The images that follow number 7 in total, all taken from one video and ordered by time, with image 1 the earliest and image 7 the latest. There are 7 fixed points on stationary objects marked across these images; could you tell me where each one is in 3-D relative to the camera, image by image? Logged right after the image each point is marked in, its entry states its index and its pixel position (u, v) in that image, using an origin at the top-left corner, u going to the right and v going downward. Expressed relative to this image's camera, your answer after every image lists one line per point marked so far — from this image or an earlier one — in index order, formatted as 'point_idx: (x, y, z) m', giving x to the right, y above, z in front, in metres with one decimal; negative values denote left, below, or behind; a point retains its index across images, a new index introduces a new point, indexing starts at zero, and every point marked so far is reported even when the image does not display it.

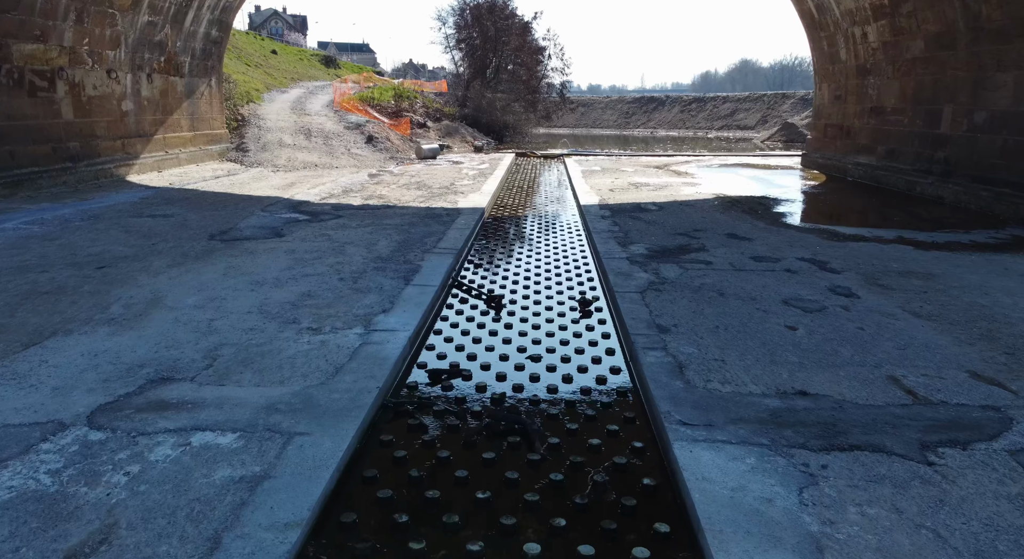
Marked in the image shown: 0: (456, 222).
0: (-0.6, +0.7, +7.0) m
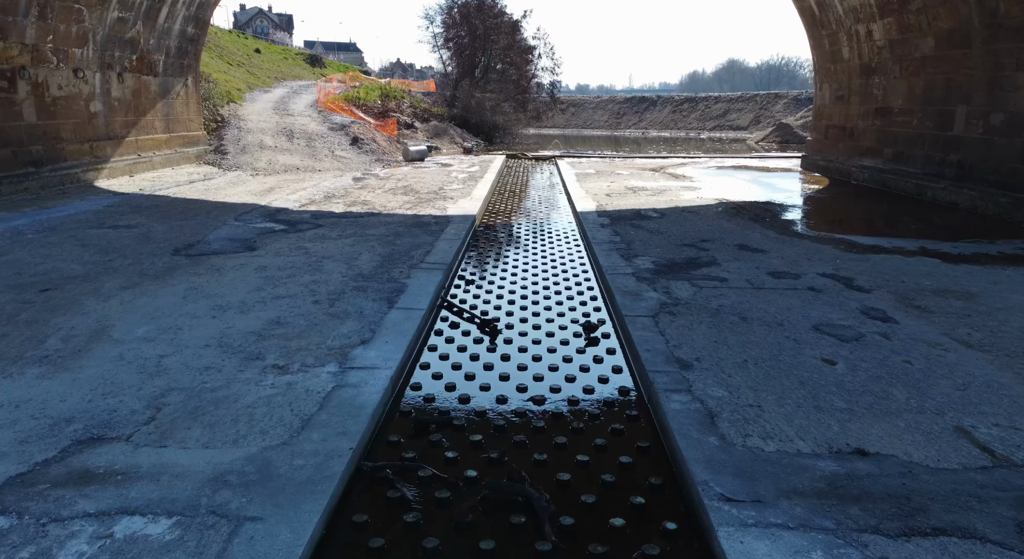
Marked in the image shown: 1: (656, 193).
0: (-0.7, +0.5, +6.5) m
1: (+2.2, +1.3, +9.2) m
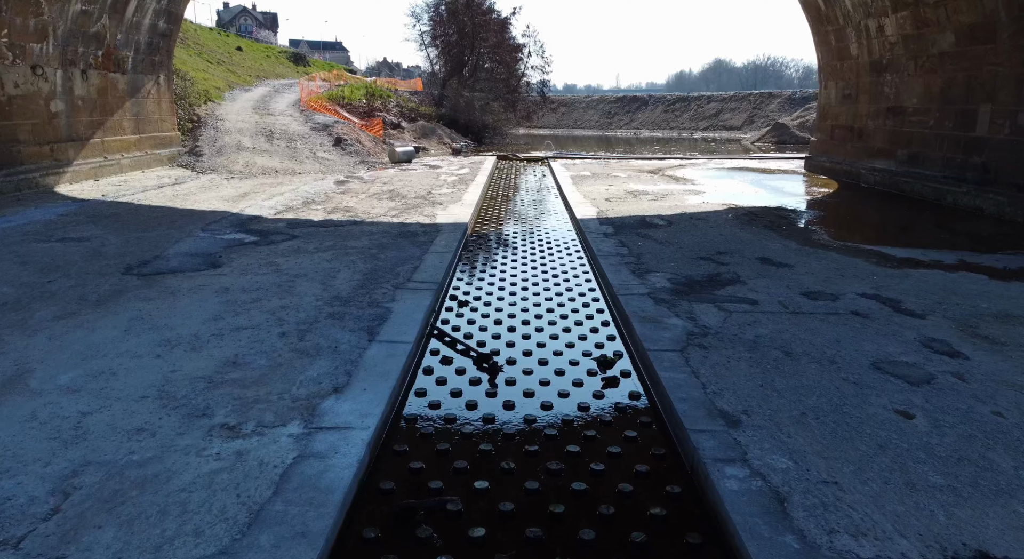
0: (-0.8, +0.4, +5.9) m
1: (+2.1, +1.2, +8.6) m
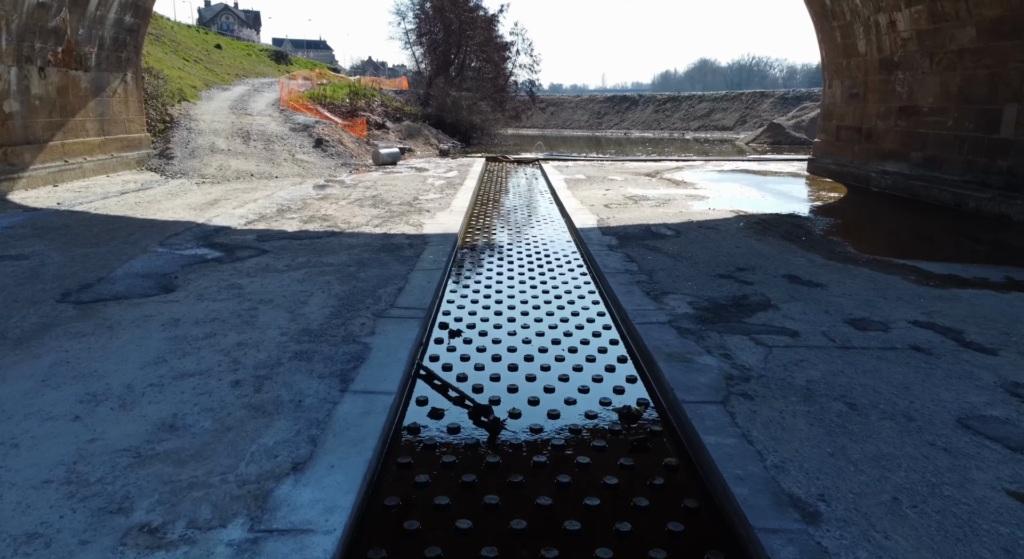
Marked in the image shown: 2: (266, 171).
0: (-0.8, +0.2, +5.3) m
1: (+2.0, +1.0, +8.1) m
2: (-4.4, +1.9, +10.7) m
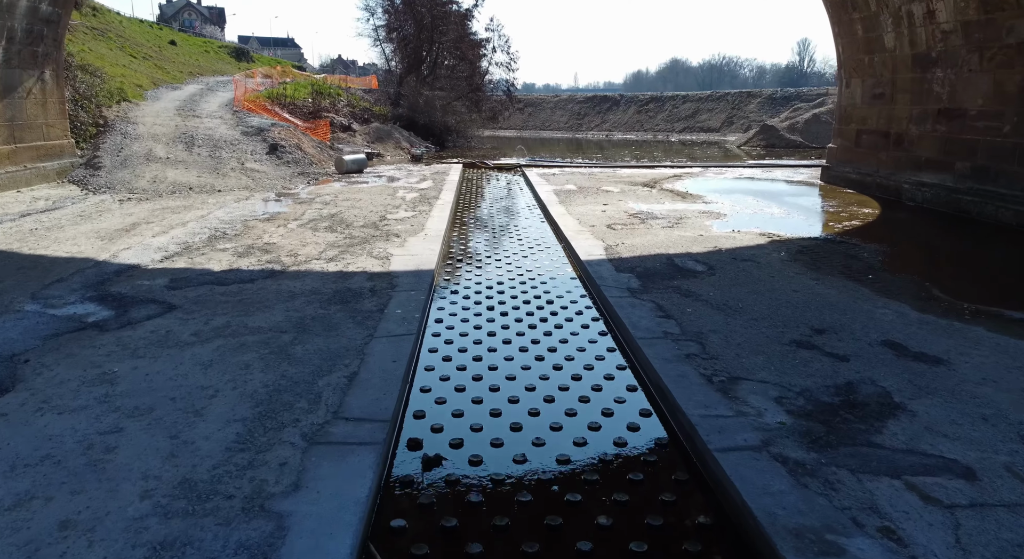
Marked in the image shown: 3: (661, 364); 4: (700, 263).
0: (-0.8, -0.2, +4.0) m
1: (+1.8, +0.7, +6.9) m
2: (-4.7, +1.5, +9.2) m
3: (+0.8, -0.4, +3.1) m
4: (+1.6, +0.1, +5.1) m
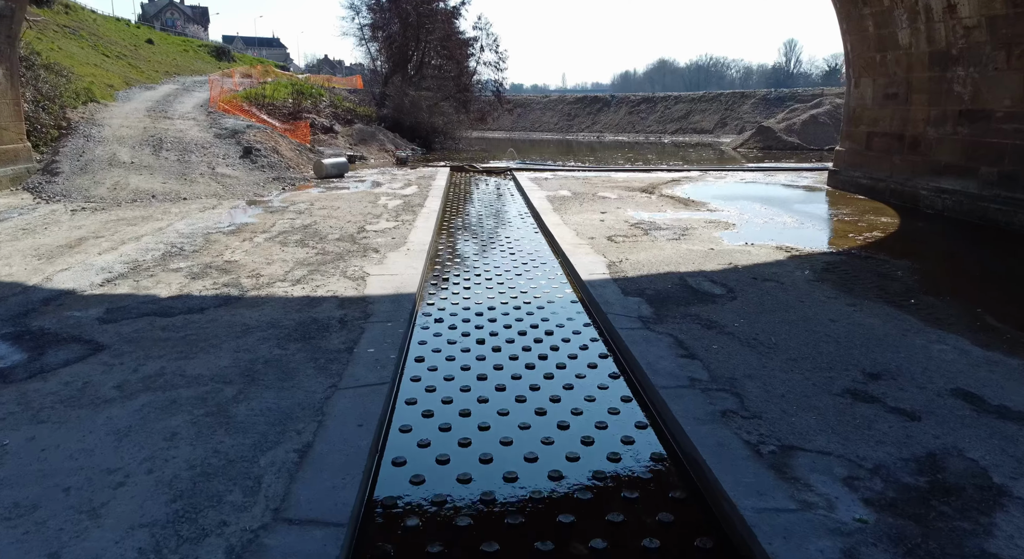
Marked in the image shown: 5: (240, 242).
0: (-0.9, -0.4, +3.4) m
1: (+1.7, +0.5, +6.3) m
2: (-4.8, +1.3, +8.5) m
3: (+0.8, -0.6, +2.5) m
4: (+1.5, 0.0, +4.5) m
5: (-2.6, +0.3, +5.9) m
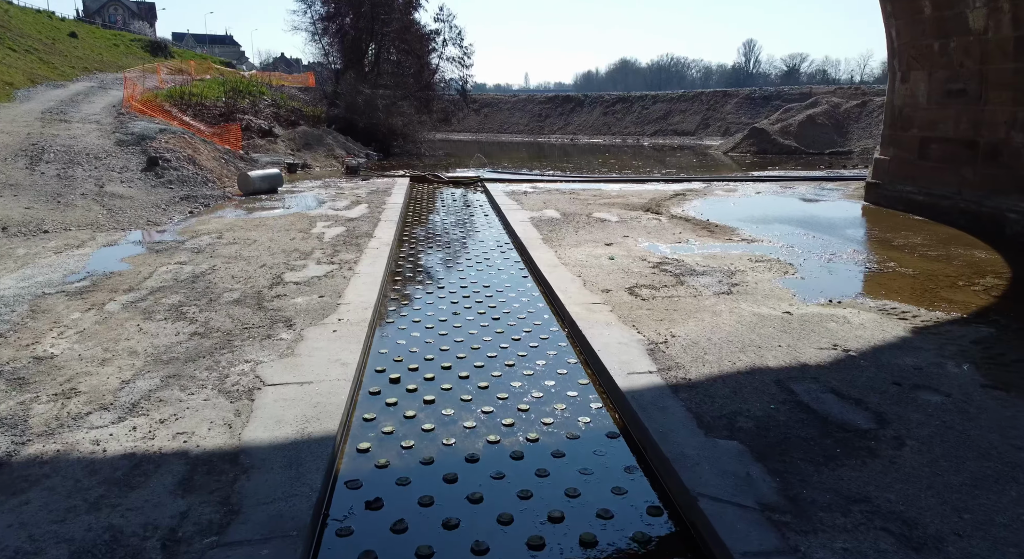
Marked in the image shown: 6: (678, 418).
0: (-0.8, -1.0, +1.5) m
1: (+1.6, 0.0, +4.5) m
2: (-5.1, +0.6, +6.4) m
3: (+0.8, -1.1, +0.7) m
4: (+1.5, -0.5, +2.7) m
5: (-2.7, -0.2, +3.9) m
6: (+0.7, -0.6, +2.6) m
